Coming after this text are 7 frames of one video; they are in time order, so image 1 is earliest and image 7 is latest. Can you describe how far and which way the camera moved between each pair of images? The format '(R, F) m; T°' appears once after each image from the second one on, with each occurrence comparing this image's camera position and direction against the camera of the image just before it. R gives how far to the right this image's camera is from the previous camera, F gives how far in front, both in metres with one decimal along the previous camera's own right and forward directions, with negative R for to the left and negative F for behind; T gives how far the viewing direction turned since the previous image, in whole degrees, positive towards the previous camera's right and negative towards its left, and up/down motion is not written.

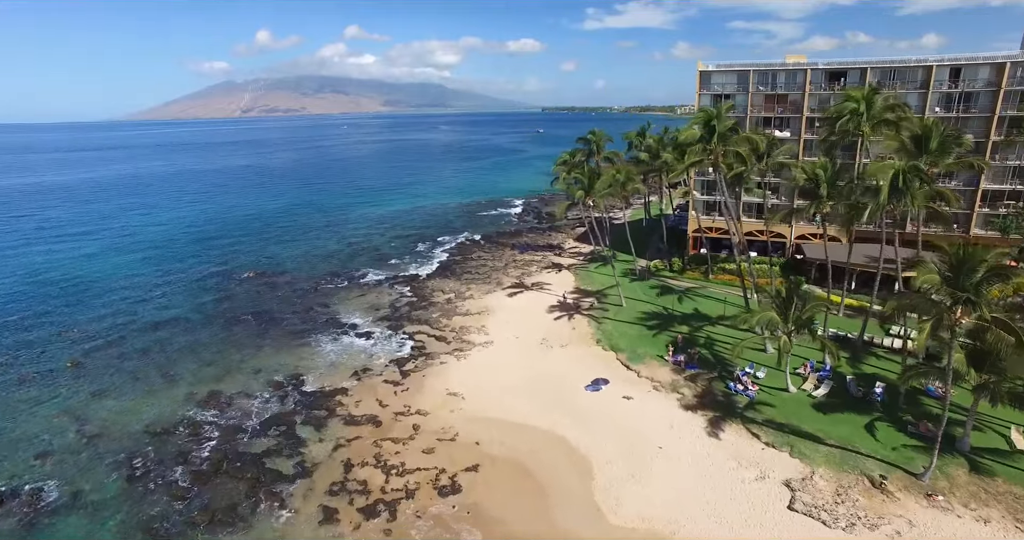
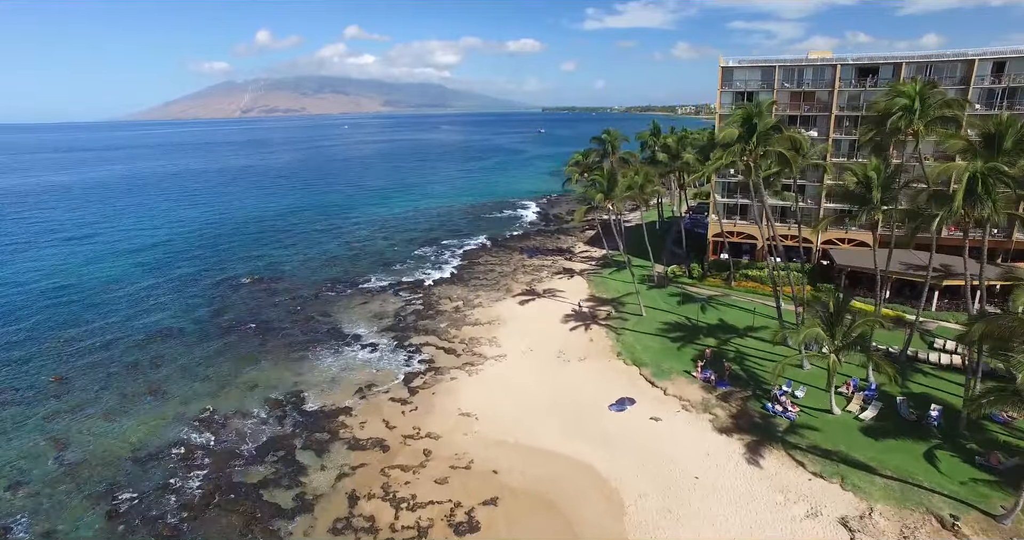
(-1.8, +2.5) m; 0°
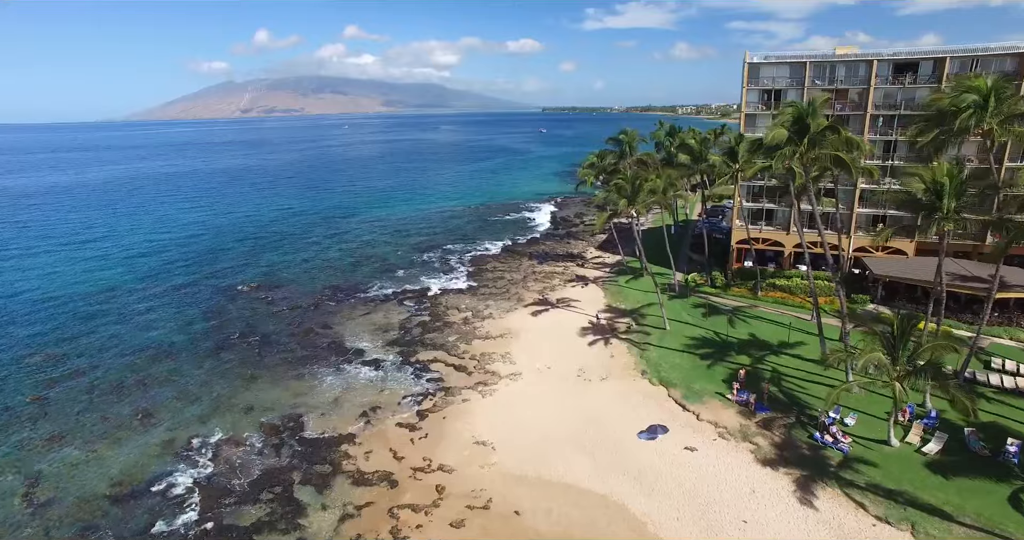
(-1.9, +2.8) m; 0°
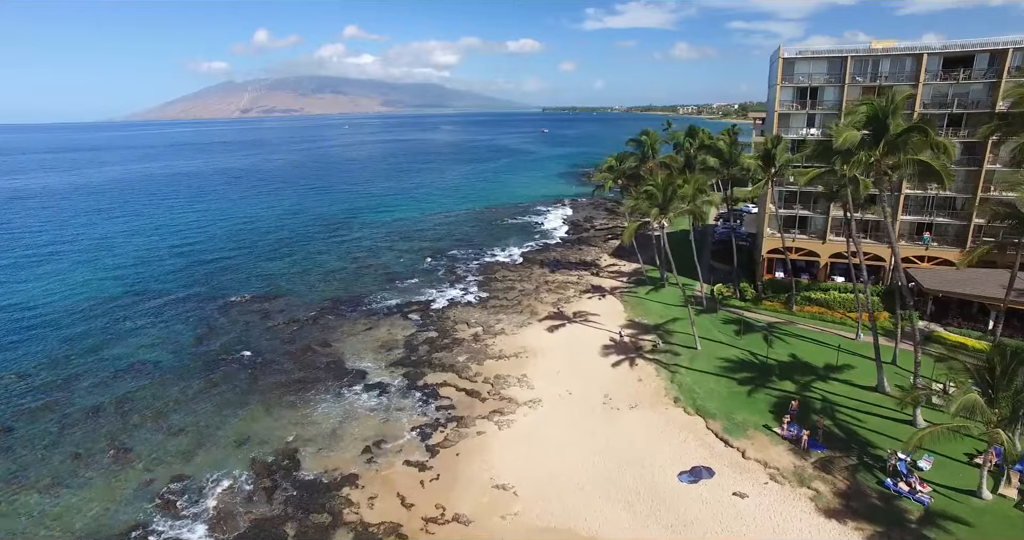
(-2.0, +3.4) m; 0°
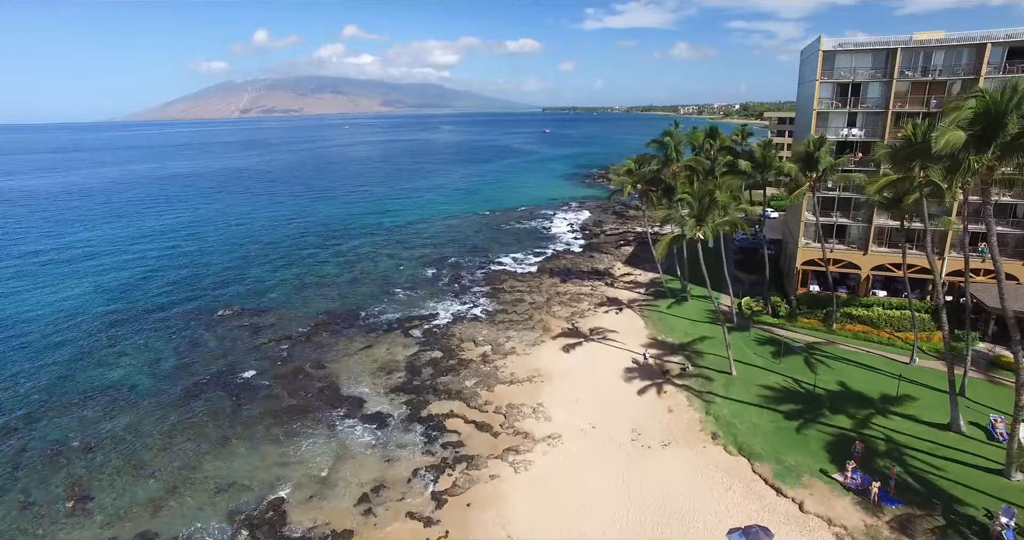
(-1.5, +3.7) m; 0°
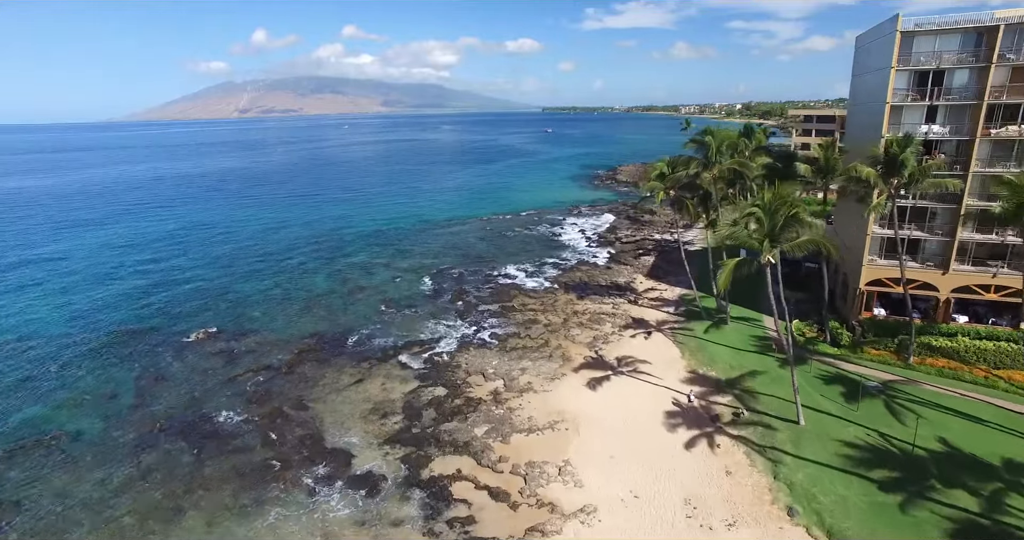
(-1.8, +5.8) m; 0°
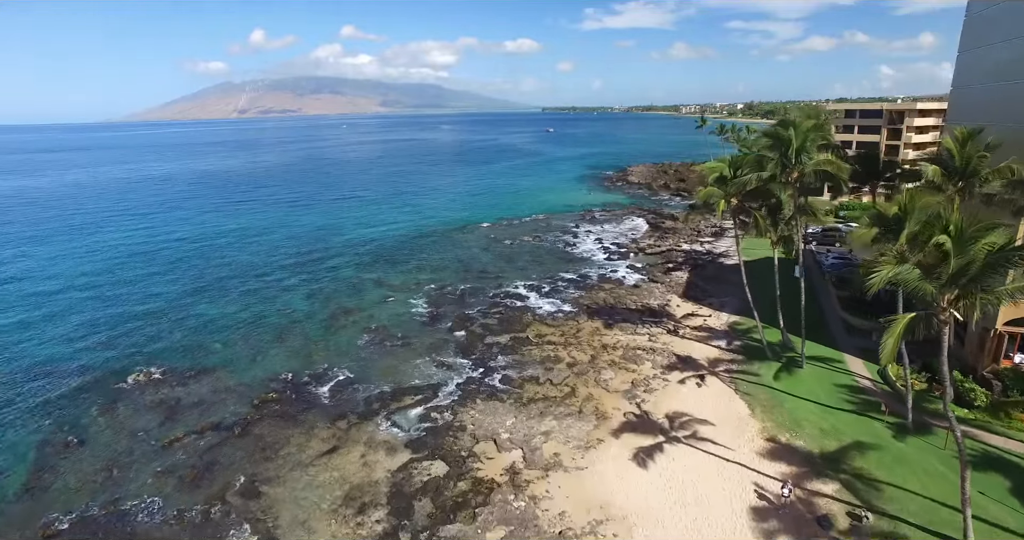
(-1.9, +8.3) m; 0°
